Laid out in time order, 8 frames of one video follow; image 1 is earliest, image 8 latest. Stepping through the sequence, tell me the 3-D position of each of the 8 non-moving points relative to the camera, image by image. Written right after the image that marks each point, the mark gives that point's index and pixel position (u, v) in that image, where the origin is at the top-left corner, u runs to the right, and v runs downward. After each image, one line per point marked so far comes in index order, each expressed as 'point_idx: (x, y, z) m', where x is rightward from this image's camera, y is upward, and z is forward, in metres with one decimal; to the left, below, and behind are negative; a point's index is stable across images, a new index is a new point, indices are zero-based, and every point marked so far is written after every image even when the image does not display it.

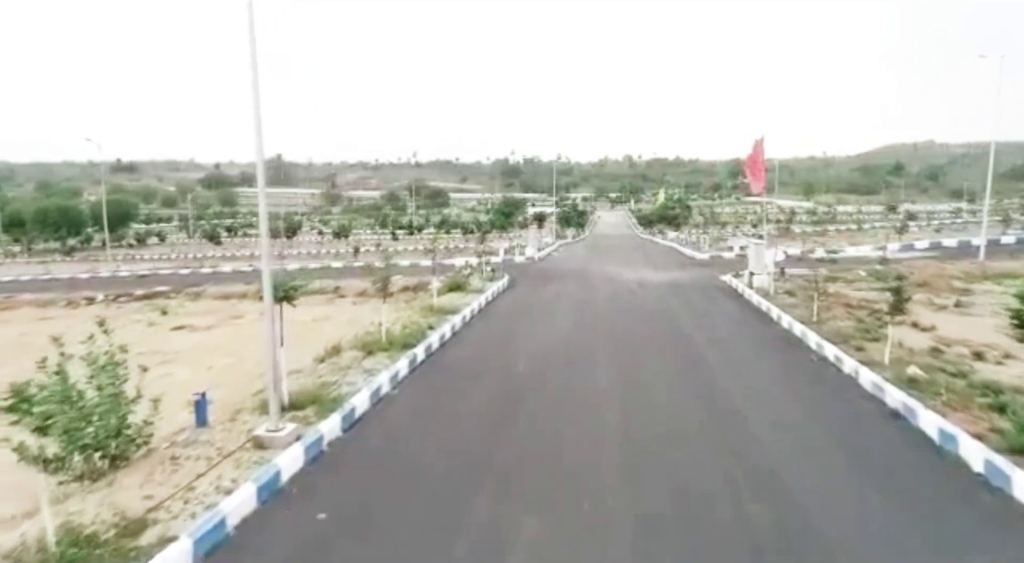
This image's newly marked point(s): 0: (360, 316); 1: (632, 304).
0: (-2.0, -0.5, +16.1) m
1: (+1.8, -0.2, +17.6) m
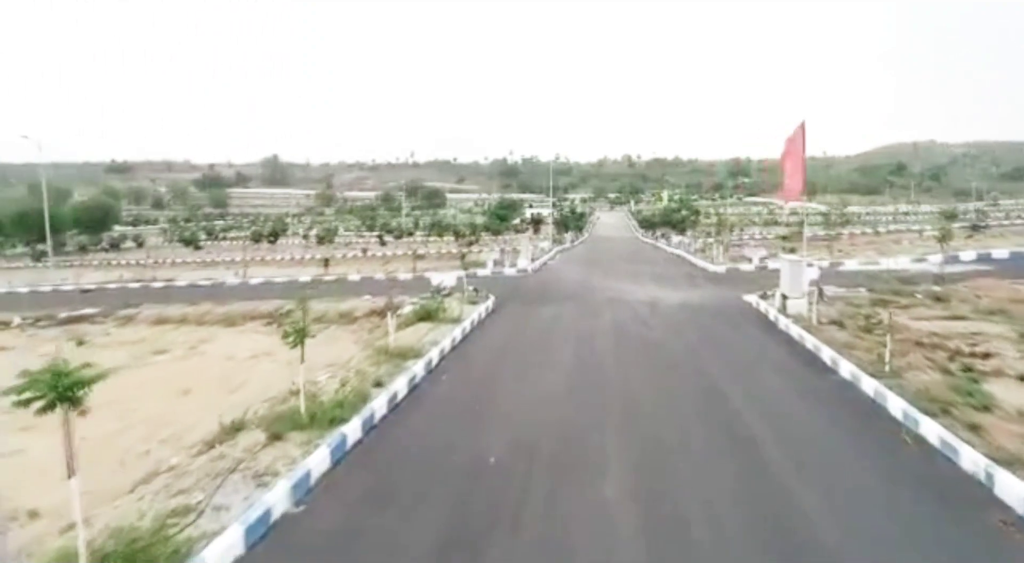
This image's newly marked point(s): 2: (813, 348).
0: (-2.2, -0.8, +13.0) m
1: (+1.6, -0.5, +14.6) m
2: (+2.9, -0.7, +11.7) m
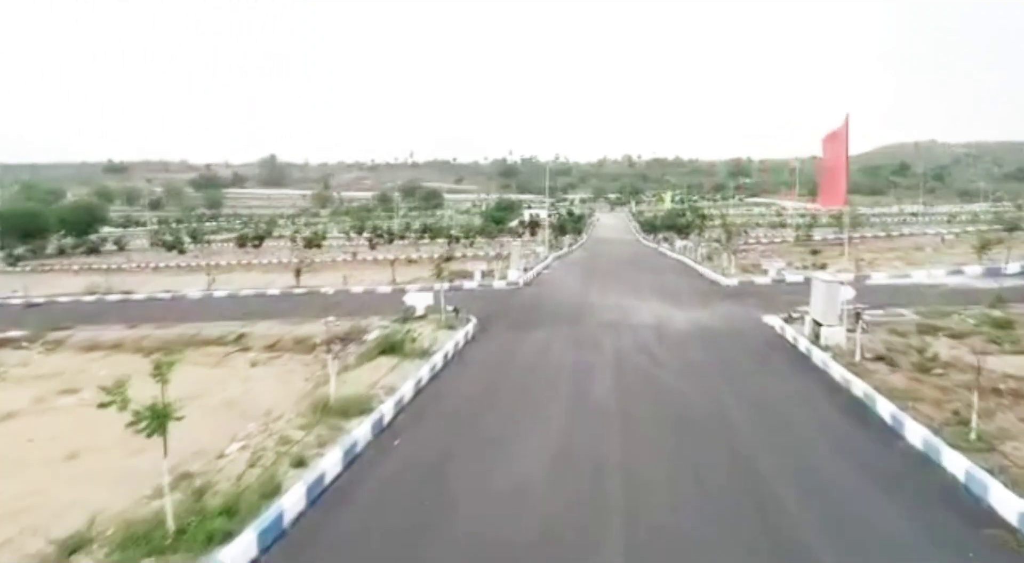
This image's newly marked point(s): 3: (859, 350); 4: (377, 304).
0: (-2.4, -1.1, +10.8) m
1: (+1.4, -0.8, +12.3) m
2: (+2.8, -0.9, +9.4) m
3: (+3.3, -0.7, +11.3) m
4: (-2.1, -0.4, +18.3) m
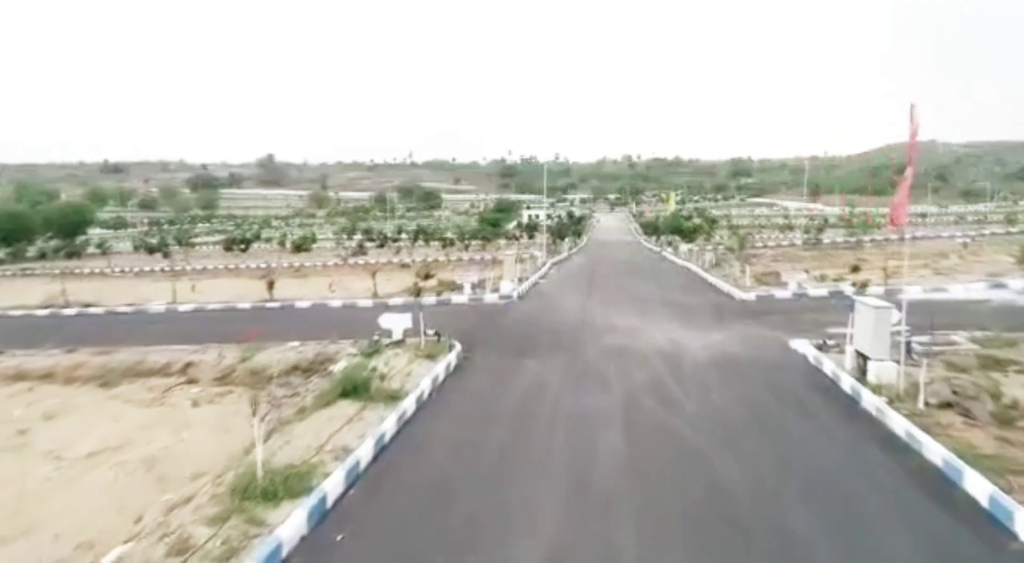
0: (-2.5, -1.3, +8.8) m
1: (+1.3, -1.0, +10.3) m
2: (+2.7, -1.1, +7.4) m
3: (+3.2, -0.9, +9.3) m
4: (-2.2, -0.6, +16.3) m
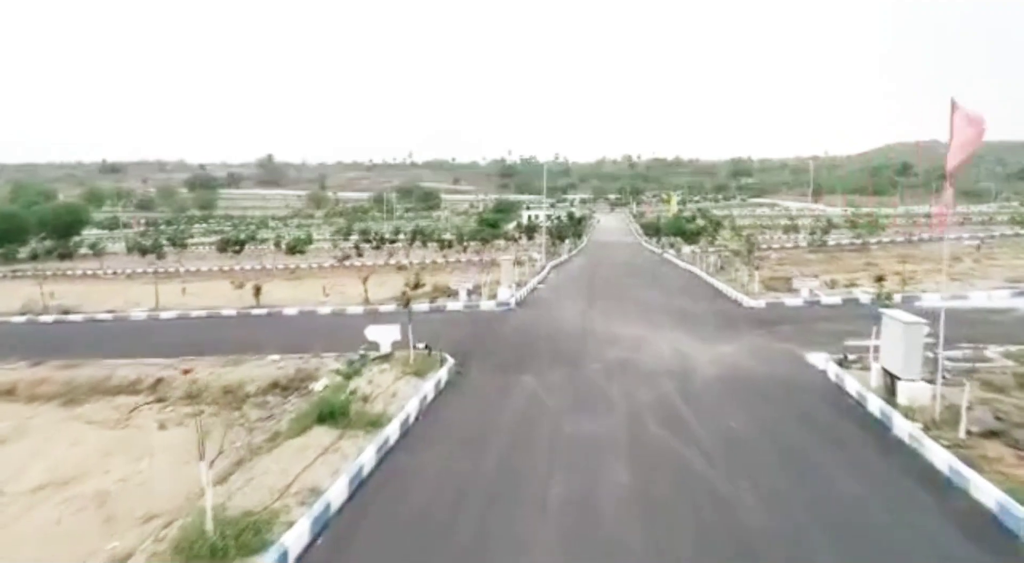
0: (-2.5, -1.4, +7.9) m
1: (+1.2, -1.1, +9.4) m
2: (+2.6, -1.2, +6.5) m
3: (+3.1, -1.0, +8.4) m
4: (-2.2, -0.7, +15.4) m
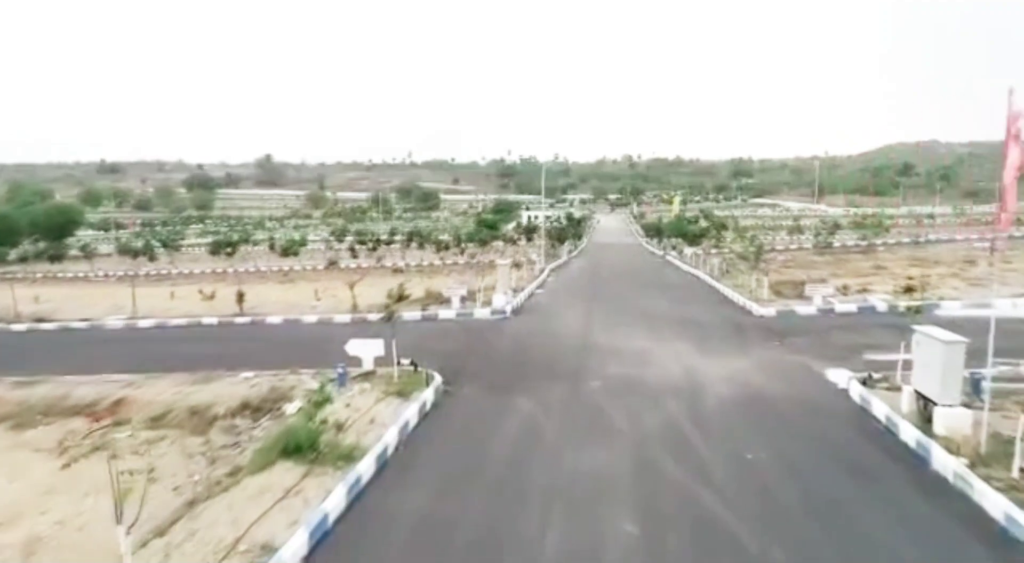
0: (-2.6, -1.5, +6.9) m
1: (+1.2, -1.2, +8.4) m
2: (+2.6, -1.3, +5.5) m
3: (+3.1, -1.1, +7.4) m
4: (-2.3, -0.8, +14.4) m
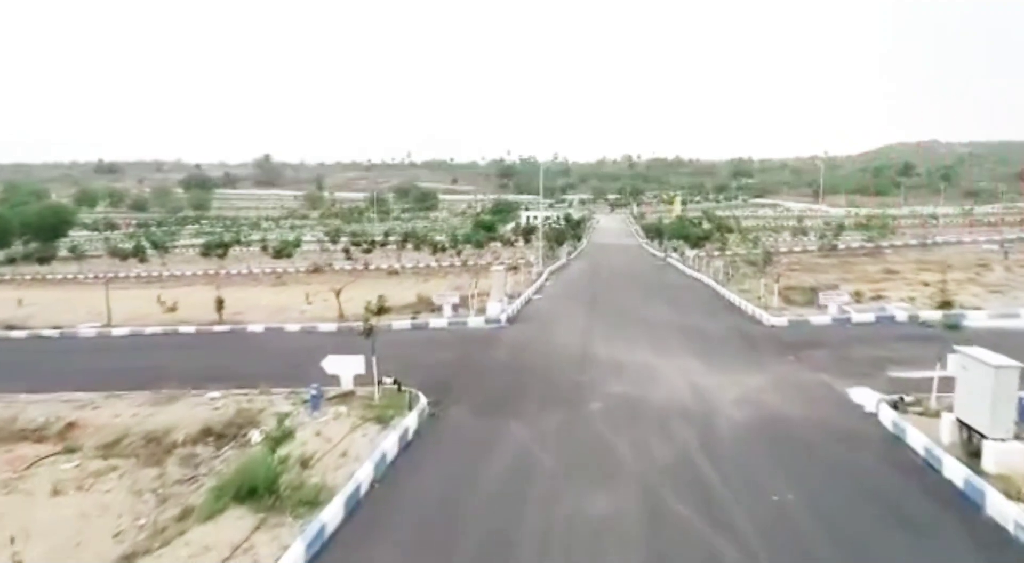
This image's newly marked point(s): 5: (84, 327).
0: (-2.7, -1.6, +5.8) m
1: (+1.1, -1.3, +7.4) m
2: (+2.5, -1.4, +4.5) m
3: (+3.0, -1.2, +6.4) m
4: (-2.3, -0.9, +13.4) m
5: (-6.8, -0.7, +19.0) m
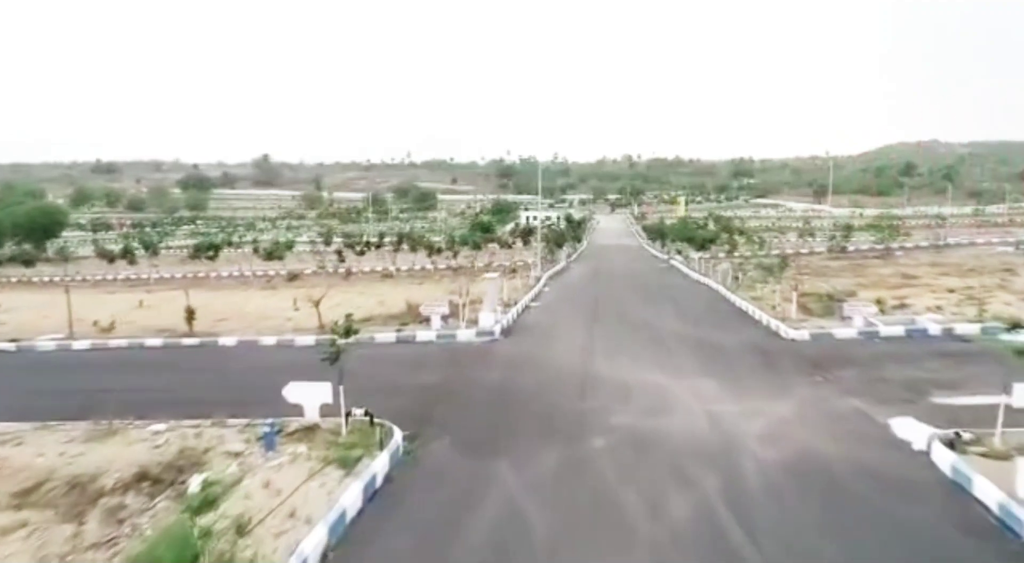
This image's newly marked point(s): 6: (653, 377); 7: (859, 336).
0: (-2.7, -1.7, +4.4) m
1: (+1.0, -1.4, +6.0) m
2: (+2.4, -1.5, +3.1) m
3: (+2.9, -1.3, +5.0) m
4: (-2.4, -1.0, +12.0) m
5: (-6.8, -0.8, +17.6) m
6: (+1.4, -0.9, +11.6) m
7: (+4.0, -0.6, +13.8) m
